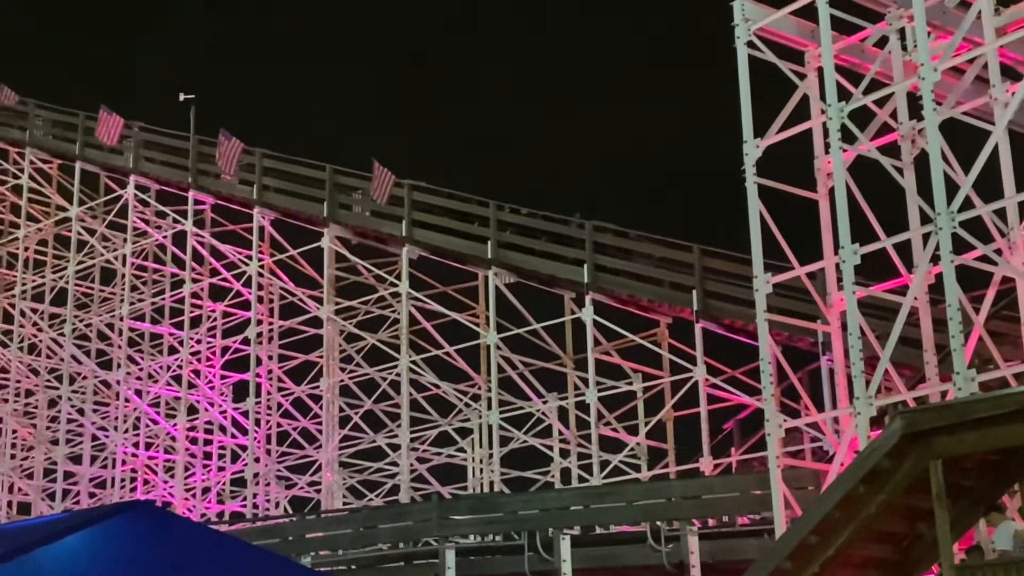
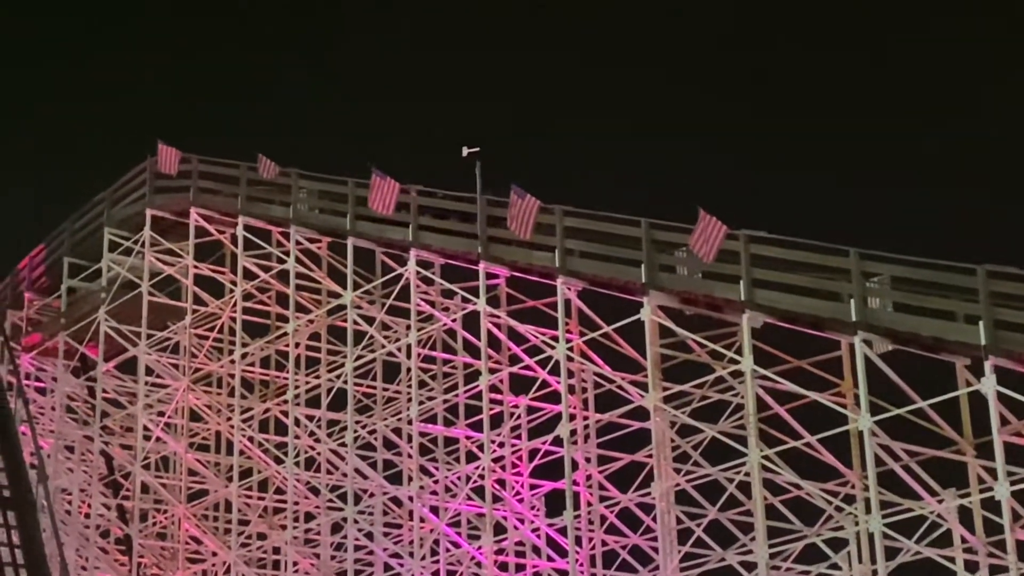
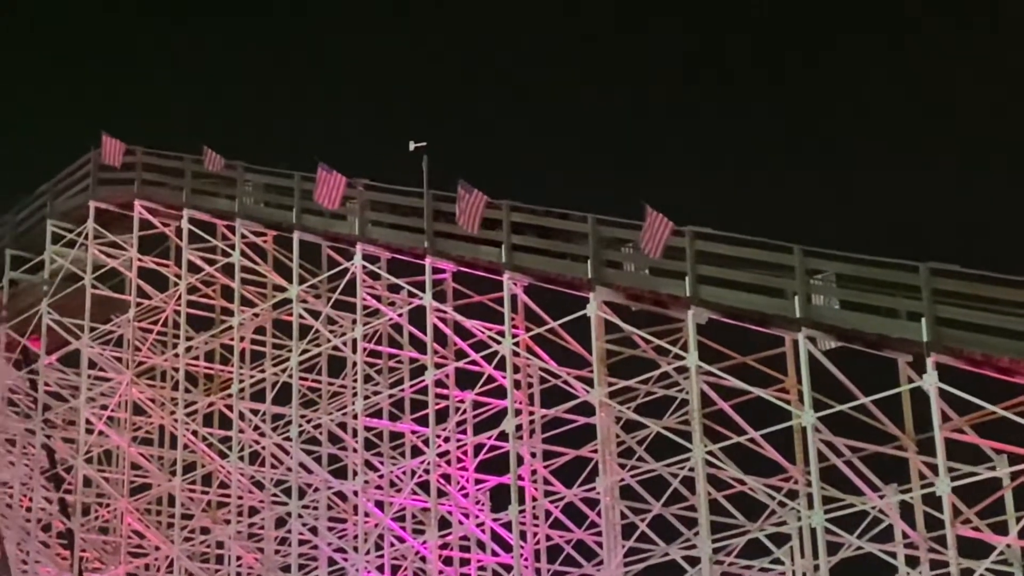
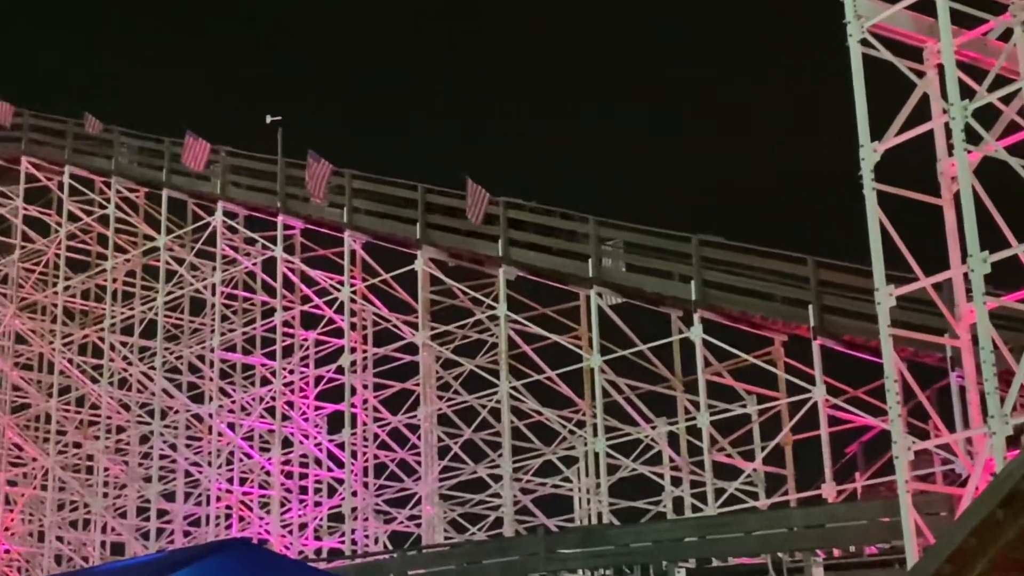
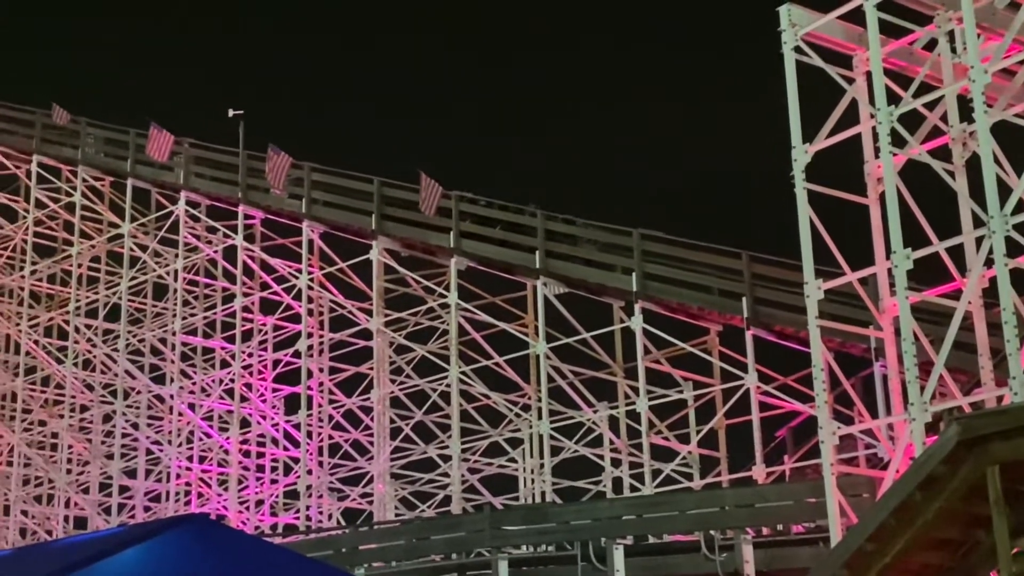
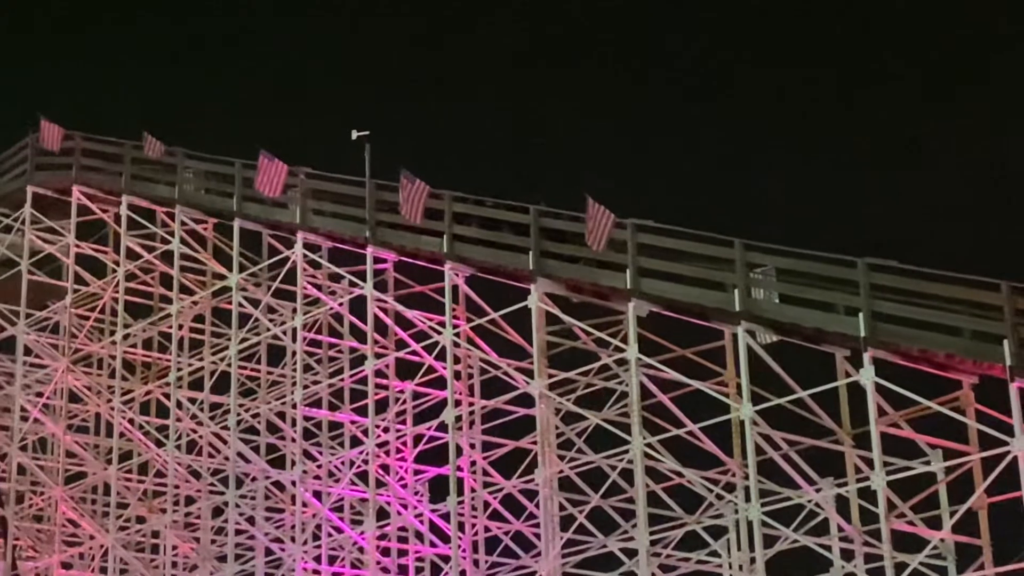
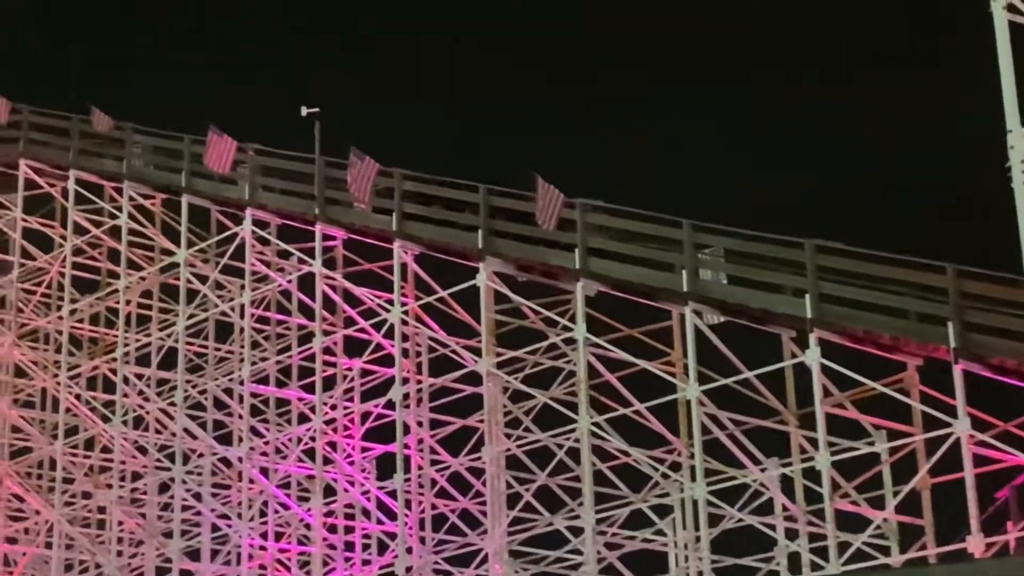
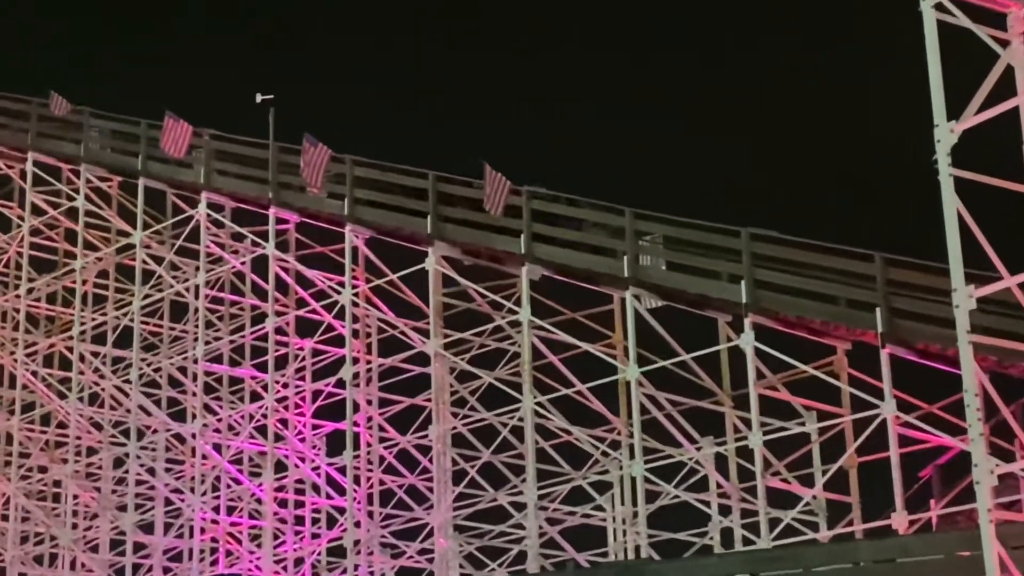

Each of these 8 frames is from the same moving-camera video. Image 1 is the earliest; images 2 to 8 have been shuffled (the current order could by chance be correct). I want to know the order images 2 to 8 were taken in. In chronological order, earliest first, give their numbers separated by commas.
5, 4, 8, 7, 6, 3, 2
